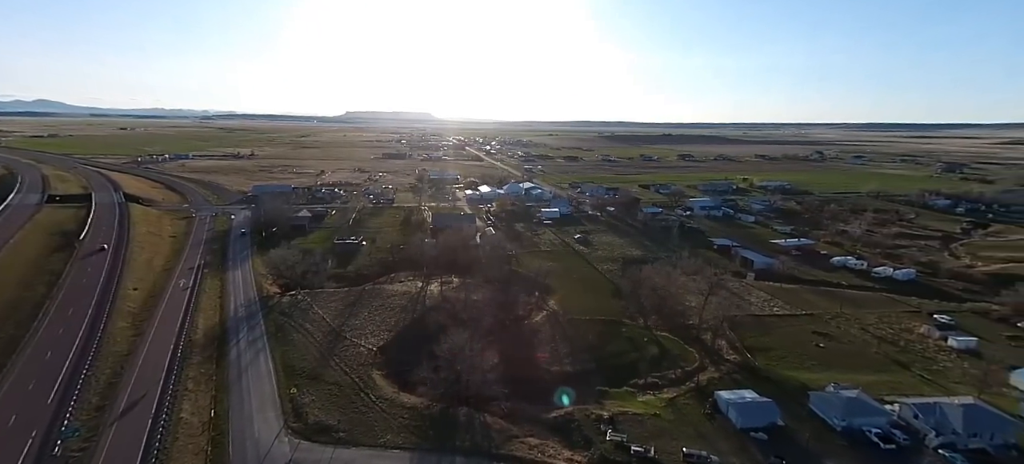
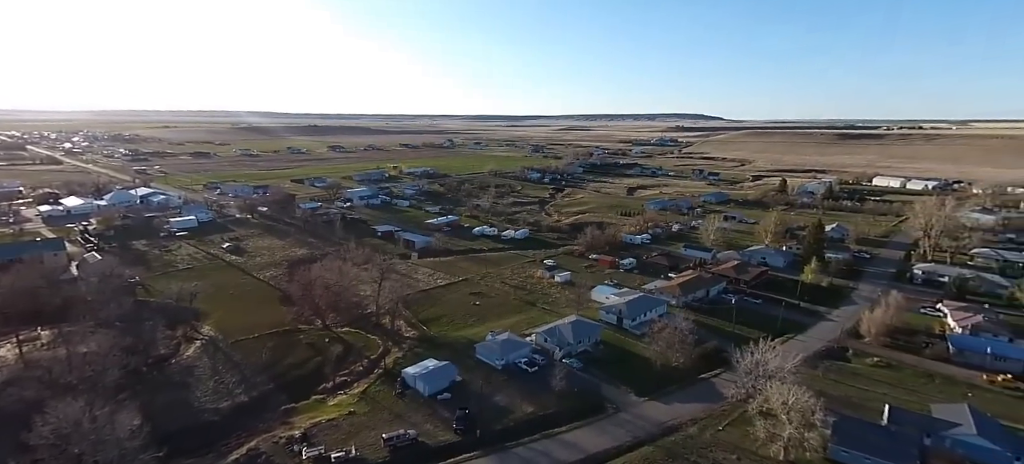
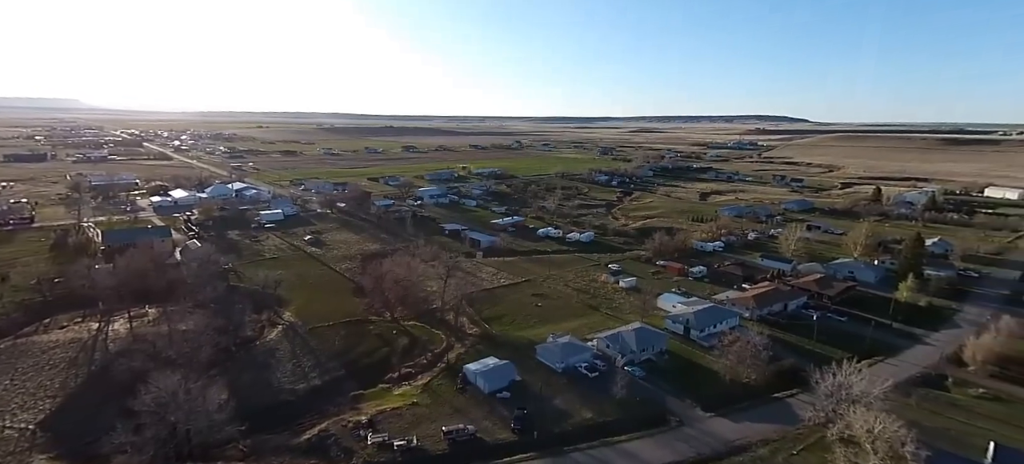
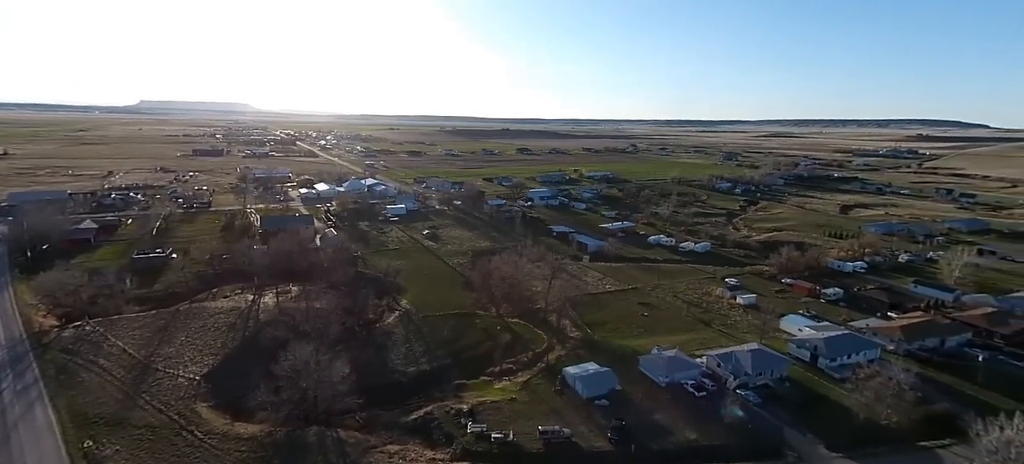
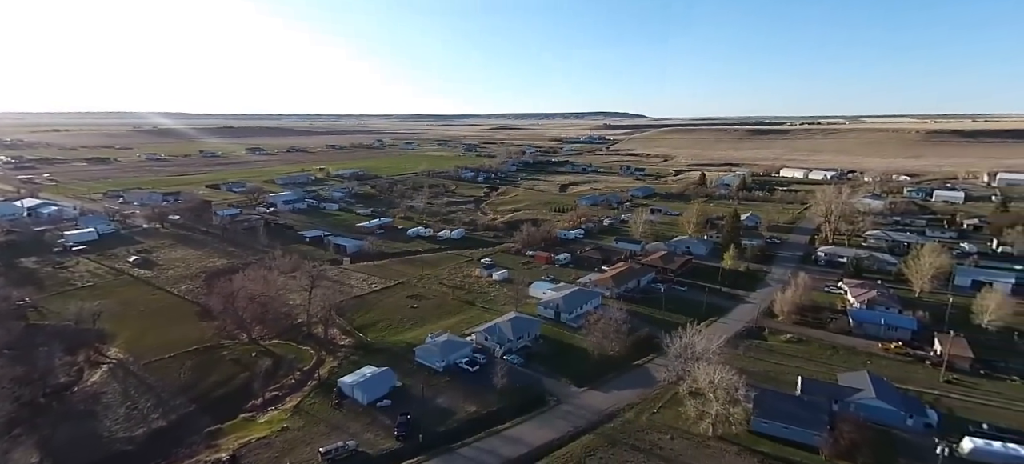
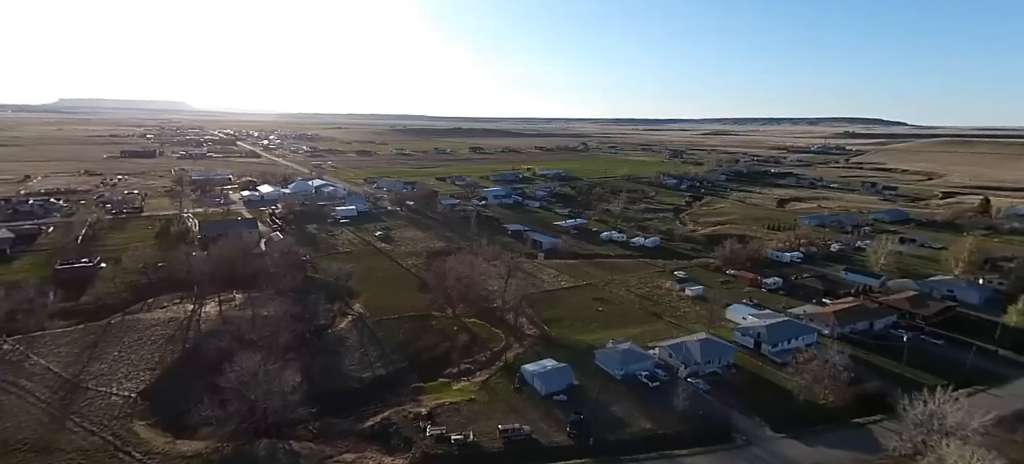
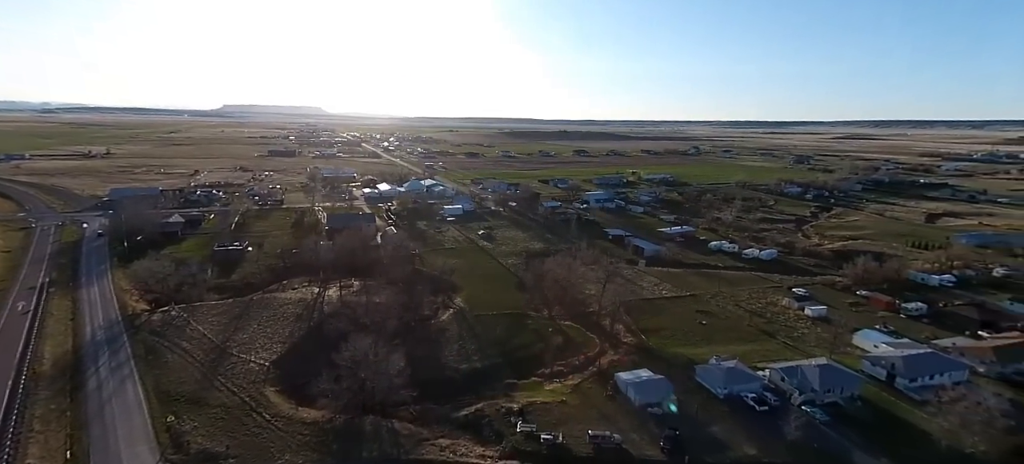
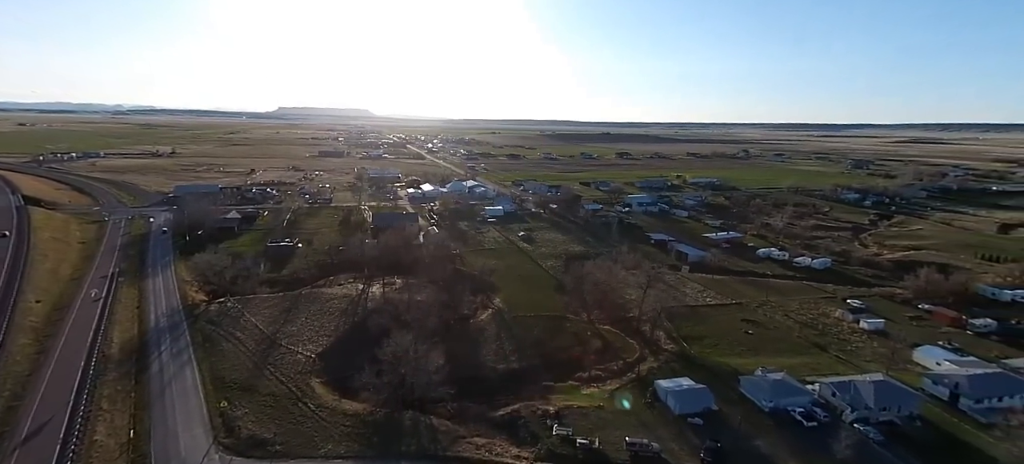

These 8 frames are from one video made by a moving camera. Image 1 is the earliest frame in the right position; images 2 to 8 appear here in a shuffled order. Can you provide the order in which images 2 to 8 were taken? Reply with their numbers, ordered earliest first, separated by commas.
8, 7, 4, 6, 3, 2, 5
